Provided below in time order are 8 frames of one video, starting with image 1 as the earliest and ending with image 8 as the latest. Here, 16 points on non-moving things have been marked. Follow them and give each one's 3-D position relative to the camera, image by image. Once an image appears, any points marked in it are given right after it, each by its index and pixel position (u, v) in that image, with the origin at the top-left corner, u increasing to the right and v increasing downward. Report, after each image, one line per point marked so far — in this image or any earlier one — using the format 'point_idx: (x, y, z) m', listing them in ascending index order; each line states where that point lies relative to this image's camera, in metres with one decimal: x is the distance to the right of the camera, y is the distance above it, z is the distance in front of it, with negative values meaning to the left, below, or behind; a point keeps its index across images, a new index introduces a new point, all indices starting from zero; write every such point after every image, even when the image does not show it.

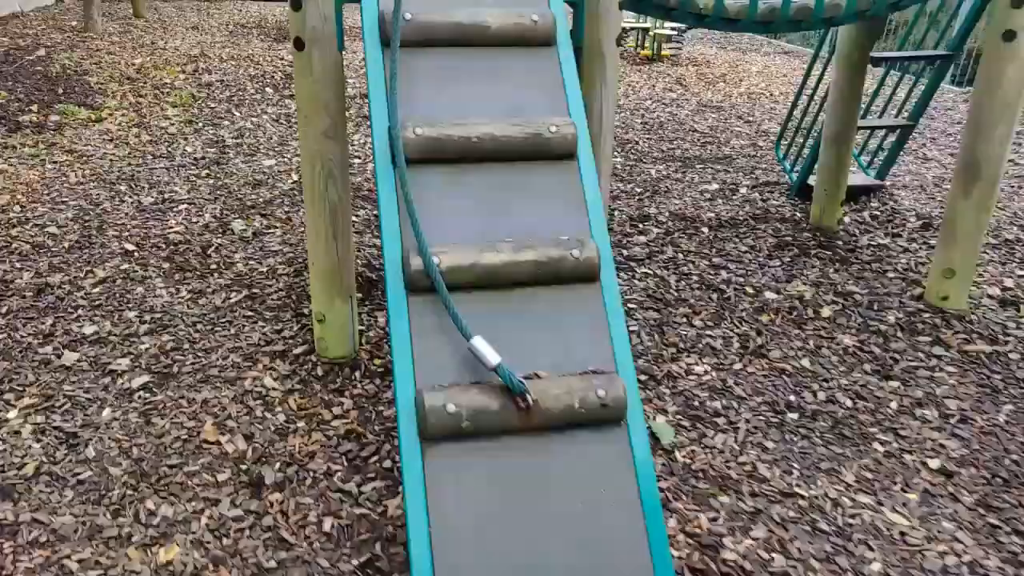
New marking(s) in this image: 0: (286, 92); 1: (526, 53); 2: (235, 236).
0: (-1.7, +1.5, +5.9) m
1: (0.0, +0.5, +1.9) m
2: (-1.1, +0.2, +3.1) m
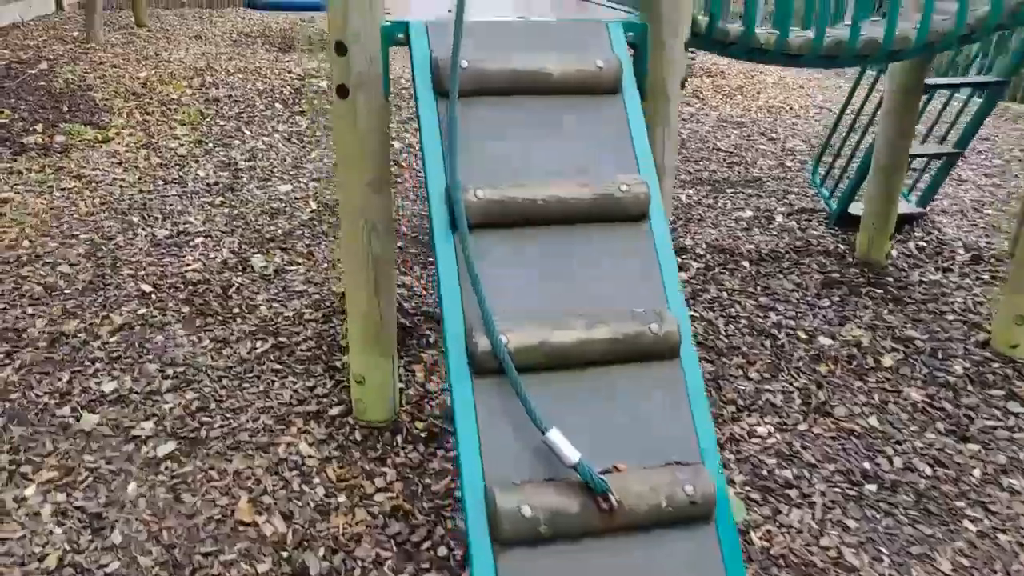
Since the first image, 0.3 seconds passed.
0: (-1.5, +1.3, +5.8) m
1: (+0.2, +0.4, +1.7) m
2: (-0.9, +0.1, +3.0) m
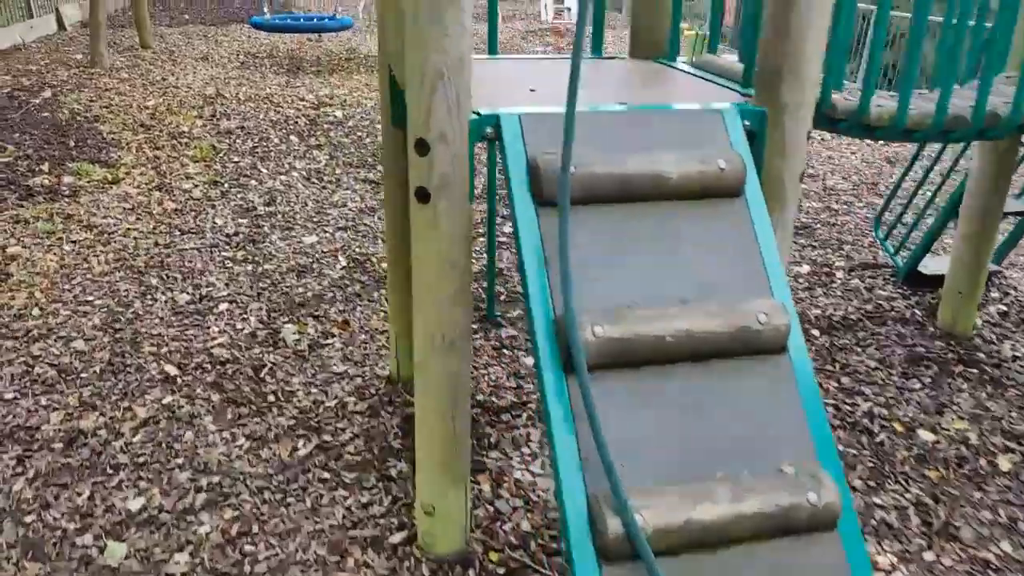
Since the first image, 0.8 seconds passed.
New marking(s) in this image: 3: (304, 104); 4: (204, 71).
0: (-1.4, +1.0, +5.5) m
1: (+0.4, +0.1, +1.5) m
2: (-0.7, -0.2, +2.7) m
3: (-1.6, +1.4, +6.3) m
4: (-3.0, +2.1, +7.9) m
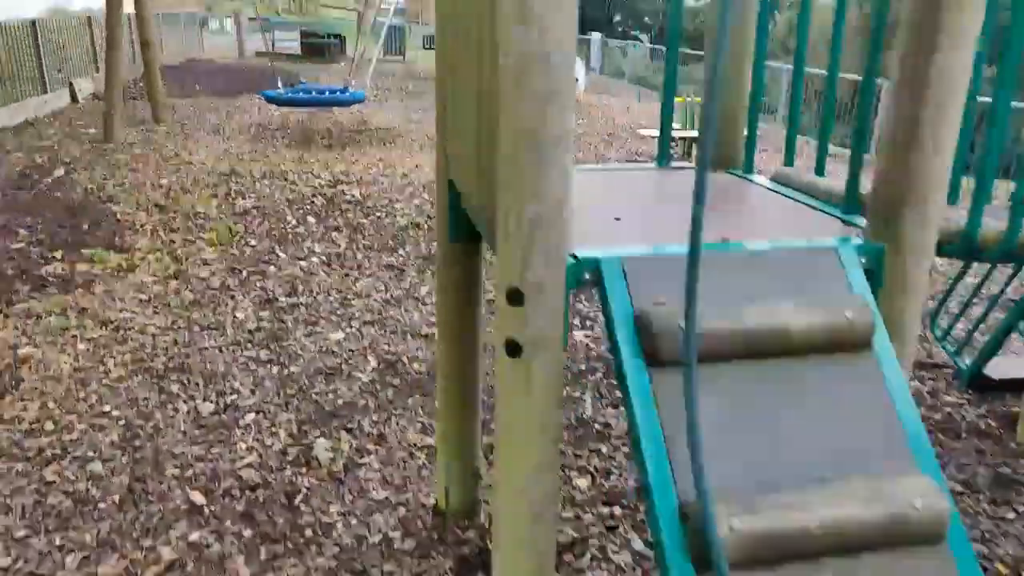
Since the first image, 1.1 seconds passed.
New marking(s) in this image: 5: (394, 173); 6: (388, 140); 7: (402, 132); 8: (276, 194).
0: (-1.2, +0.5, +5.4) m
1: (+0.5, -0.1, +1.3) m
2: (-0.6, -0.6, +2.5) m
3: (-1.5, +0.8, +6.2) m
4: (-2.9, +1.4, +7.9) m
5: (-1.0, +0.9, +6.7) m
6: (-1.3, +1.5, +8.3) m
7: (-1.2, +1.7, +8.9) m
8: (-1.7, +0.7, +5.8) m
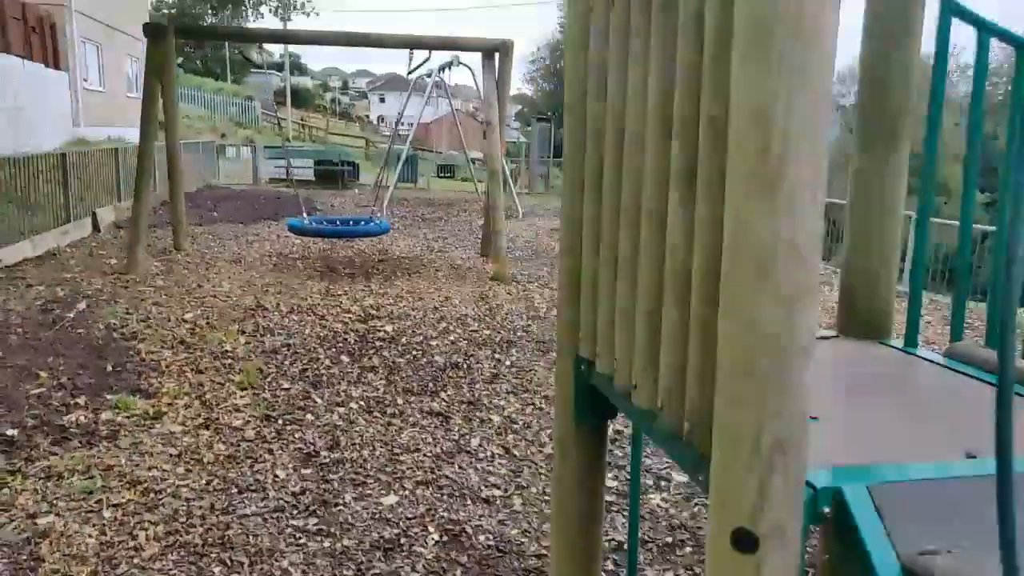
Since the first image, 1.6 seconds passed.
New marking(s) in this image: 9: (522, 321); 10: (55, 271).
0: (-0.9, -0.4, +5.1) m
1: (+0.8, -0.4, +1.0) m
2: (-0.3, -1.0, +2.1) m
3: (-1.2, -0.2, +6.0) m
4: (-2.6, +0.1, +7.7) m
5: (-0.7, -0.1, +6.4) m
6: (-1.0, +0.2, +8.1) m
7: (-0.9, +0.3, +8.8) m
8: (-1.4, -0.3, +5.6) m
9: (+0.1, -0.3, +6.3) m
10: (-4.0, +0.2, +7.1) m
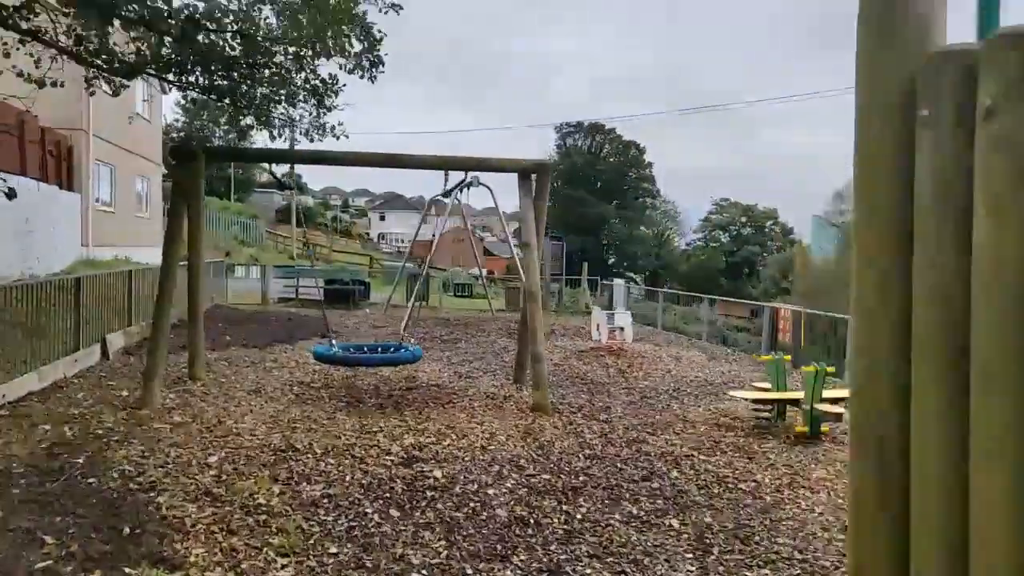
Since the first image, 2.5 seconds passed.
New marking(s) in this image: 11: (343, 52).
0: (-0.5, -1.2, +4.5) m
1: (+1.2, -0.6, +0.4) m
2: (+0.1, -1.4, +1.4) m
3: (-0.8, -1.1, +5.3) m
4: (-2.2, -1.0, +7.1) m
5: (-0.3, -1.1, +5.8) m
6: (-0.6, -1.0, +7.5) m
7: (-0.6, -1.0, +8.2) m
8: (-1.0, -1.2, +5.0) m
9: (+0.5, -1.2, +5.7) m
10: (-3.6, -0.9, +6.5) m
11: (-1.4, +2.0, +6.9) m
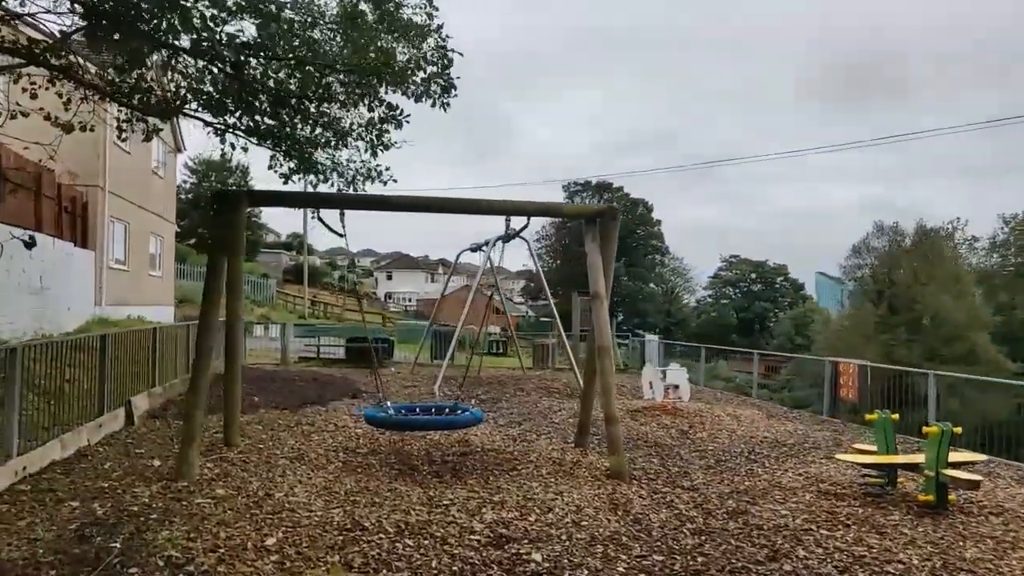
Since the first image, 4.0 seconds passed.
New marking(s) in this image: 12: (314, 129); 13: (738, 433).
0: (+0.1, -1.5, +3.7) m
1: (+1.8, -0.5, -0.3) m
2: (+0.7, -1.4, +0.7) m
3: (-0.2, -1.4, +4.6) m
4: (-1.6, -1.5, +6.3) m
5: (+0.3, -1.4, +5.1) m
6: (0.0, -1.5, +6.8) m
7: (0.0, -1.5, +7.5) m
8: (-0.4, -1.4, +4.2) m
9: (+1.1, -1.5, +4.9) m
10: (-3.0, -1.3, +5.8) m
11: (-0.9, +1.6, +6.4) m
12: (-1.6, +1.3, +6.7) m
13: (+2.6, -1.7, +9.3) m
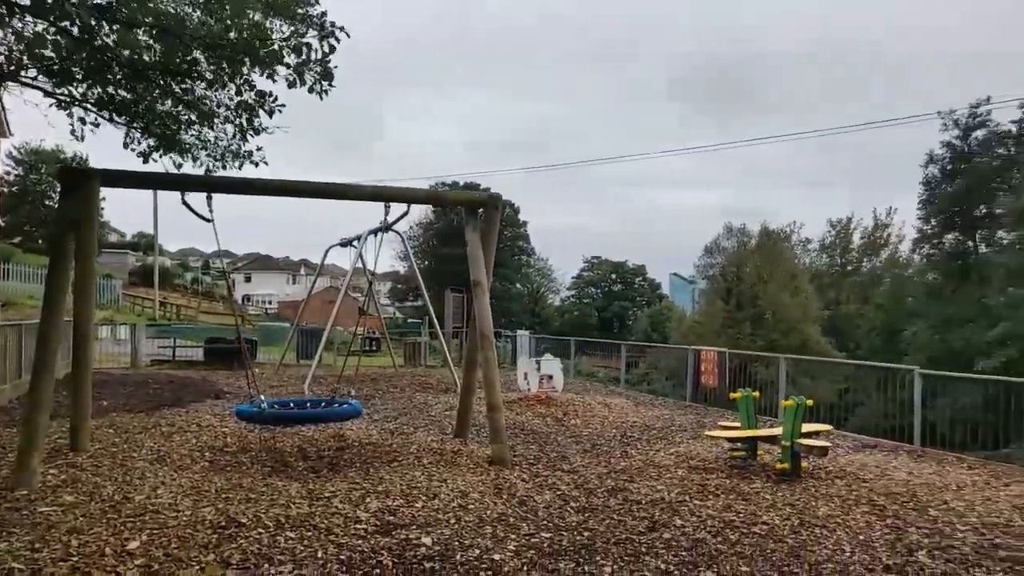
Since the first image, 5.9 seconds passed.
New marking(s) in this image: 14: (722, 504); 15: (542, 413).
0: (-0.4, -1.4, +3.7) m
1: (+2.0, -0.4, 0.0) m
2: (+0.7, -1.3, +0.7) m
3: (-0.8, -1.3, +4.5) m
4: (-2.5, -1.4, +6.0) m
5: (-0.4, -1.3, +5.0) m
6: (-1.0, -1.4, +6.6) m
7: (-1.1, -1.4, +7.3) m
8: (-1.0, -1.3, +4.0) m
9: (+0.4, -1.4, +5.0) m
10: (-3.8, -1.3, +5.2) m
11: (-1.8, +1.7, +6.1) m
12: (-2.6, +1.4, +6.3) m
13: (+1.1, -1.5, +9.6) m
14: (+1.4, -1.4, +5.3) m
15: (+0.4, -1.5, +9.8) m
